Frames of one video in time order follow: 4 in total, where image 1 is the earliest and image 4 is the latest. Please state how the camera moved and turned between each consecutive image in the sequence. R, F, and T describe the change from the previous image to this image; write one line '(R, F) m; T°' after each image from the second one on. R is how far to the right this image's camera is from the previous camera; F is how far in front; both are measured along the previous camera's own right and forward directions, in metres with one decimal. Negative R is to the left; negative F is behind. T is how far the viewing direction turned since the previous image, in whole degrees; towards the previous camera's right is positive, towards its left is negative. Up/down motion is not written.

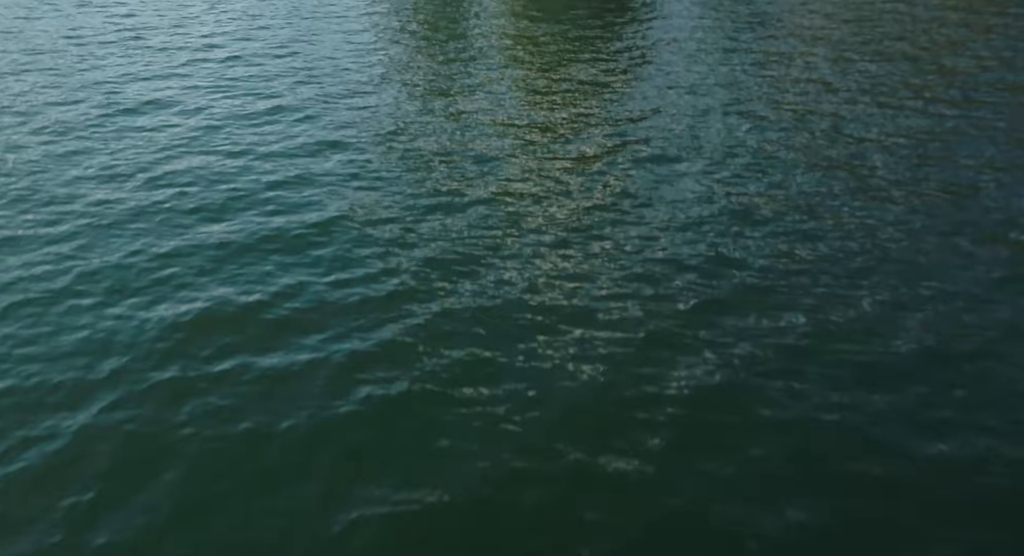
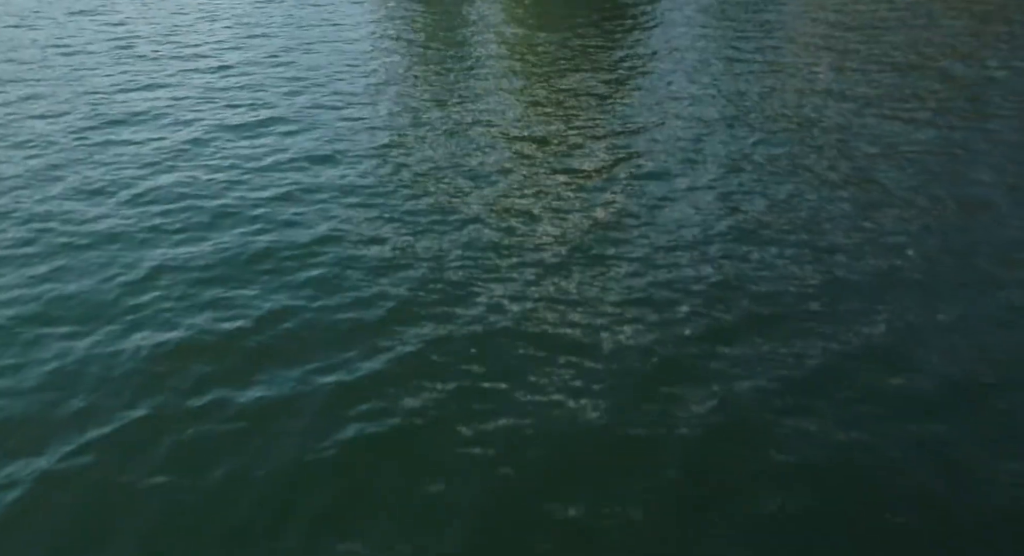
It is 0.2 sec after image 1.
(+0.1, +1.0) m; 0°
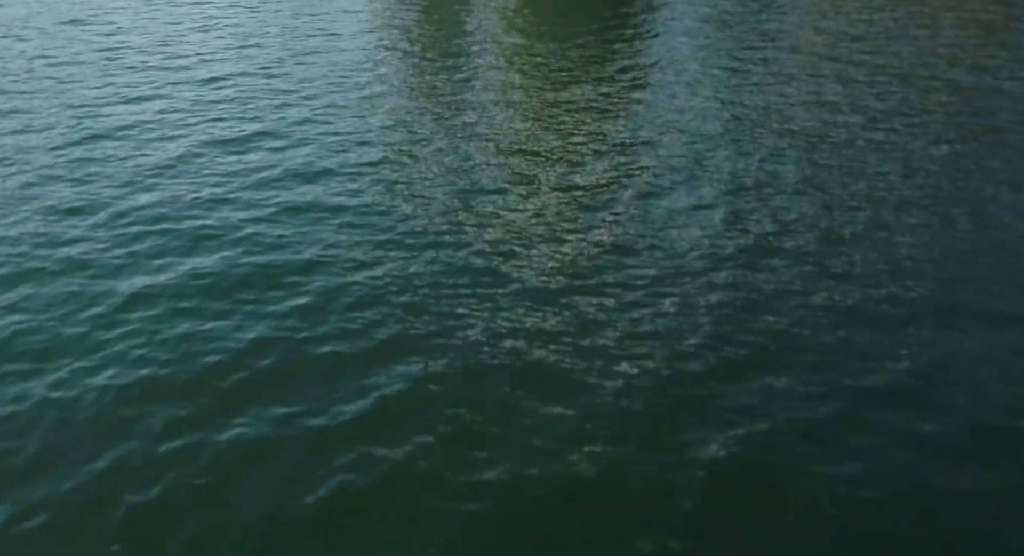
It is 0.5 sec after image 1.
(+0.1, +1.3) m; 0°
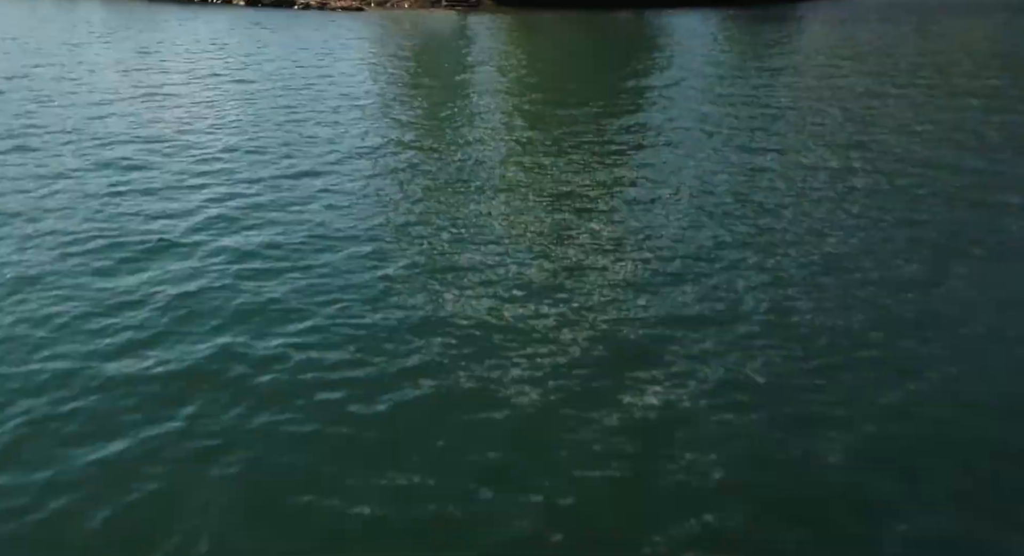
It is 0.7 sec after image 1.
(-1.1, -2.7) m; +1°
